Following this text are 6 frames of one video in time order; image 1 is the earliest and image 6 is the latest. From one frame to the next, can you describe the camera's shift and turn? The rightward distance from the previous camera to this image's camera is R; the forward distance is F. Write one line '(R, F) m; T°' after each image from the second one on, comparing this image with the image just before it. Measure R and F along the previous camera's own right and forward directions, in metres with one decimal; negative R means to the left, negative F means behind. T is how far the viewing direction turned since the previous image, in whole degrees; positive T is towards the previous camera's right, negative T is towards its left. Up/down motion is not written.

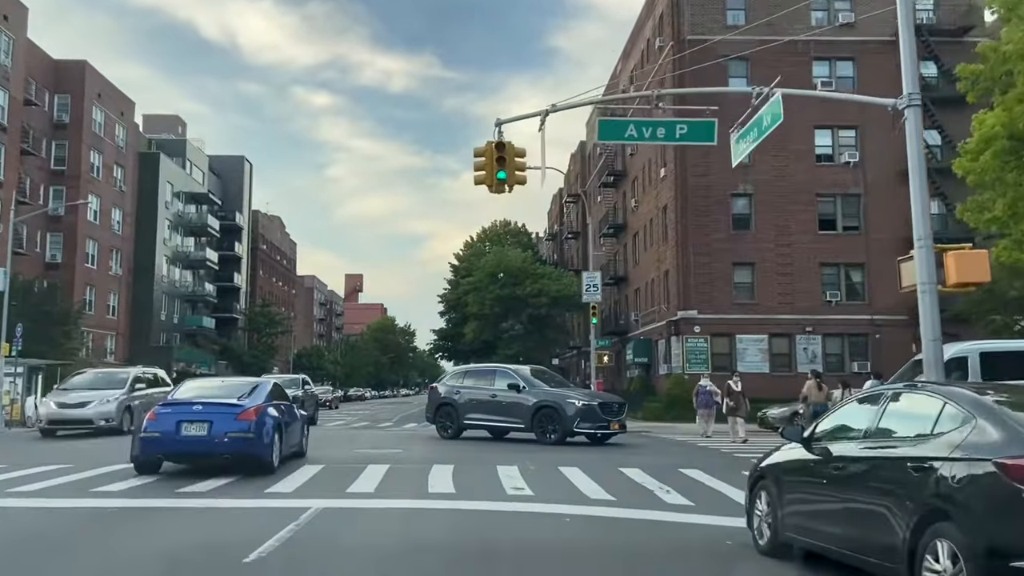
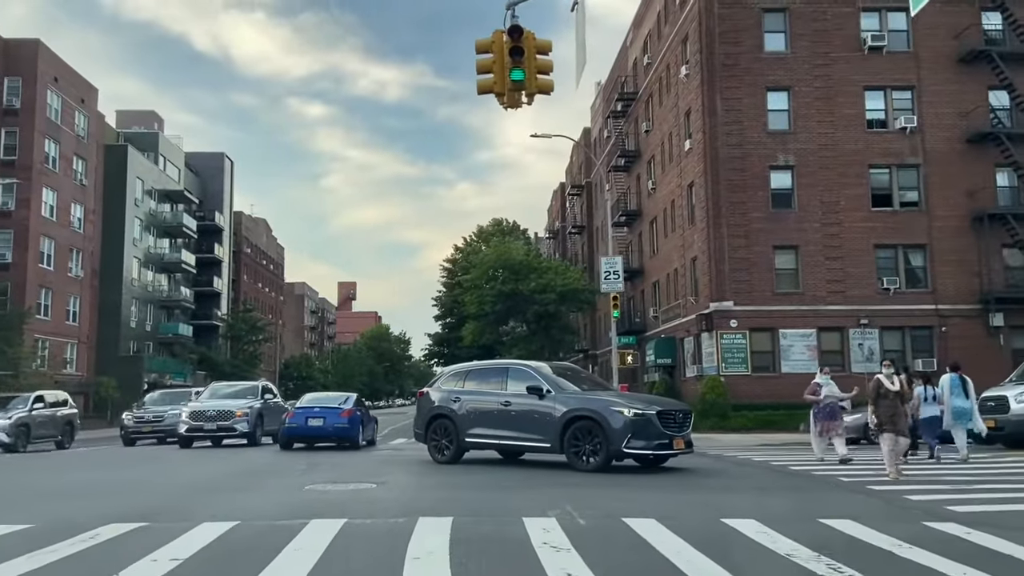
(-0.4, +5.6) m; 0°
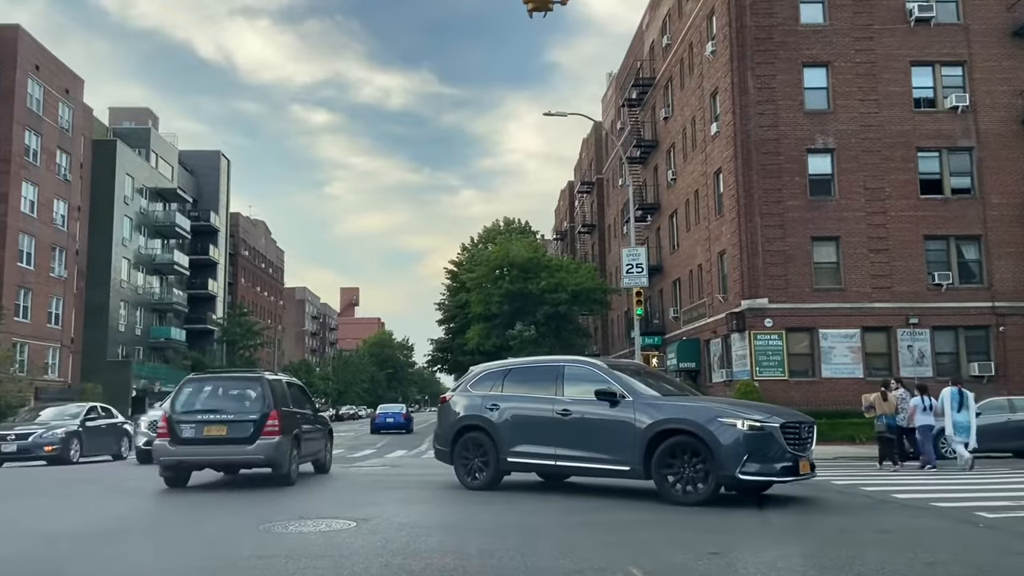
(-0.3, +3.2) m; 0°
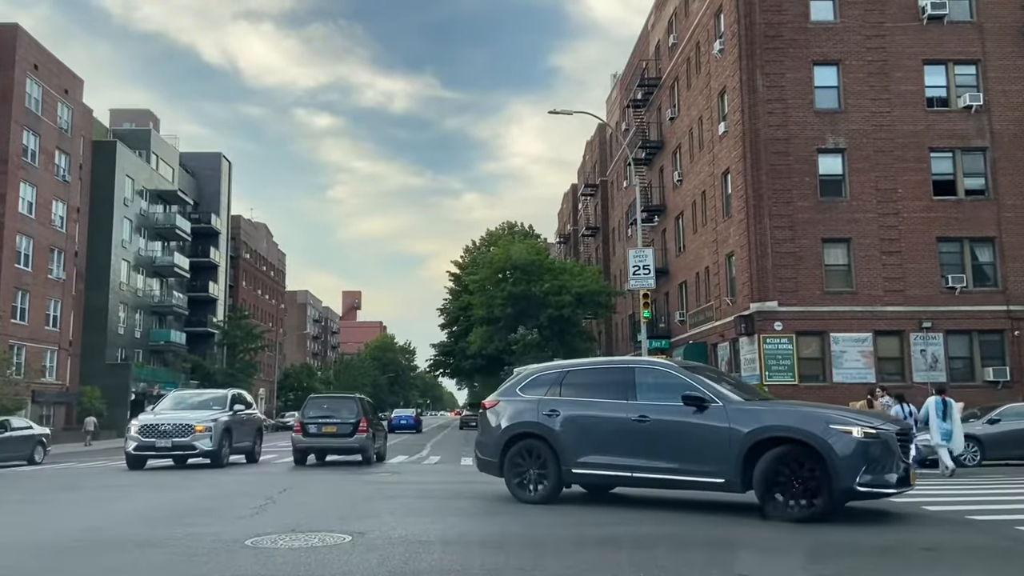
(-0.1, +0.6) m; 0°
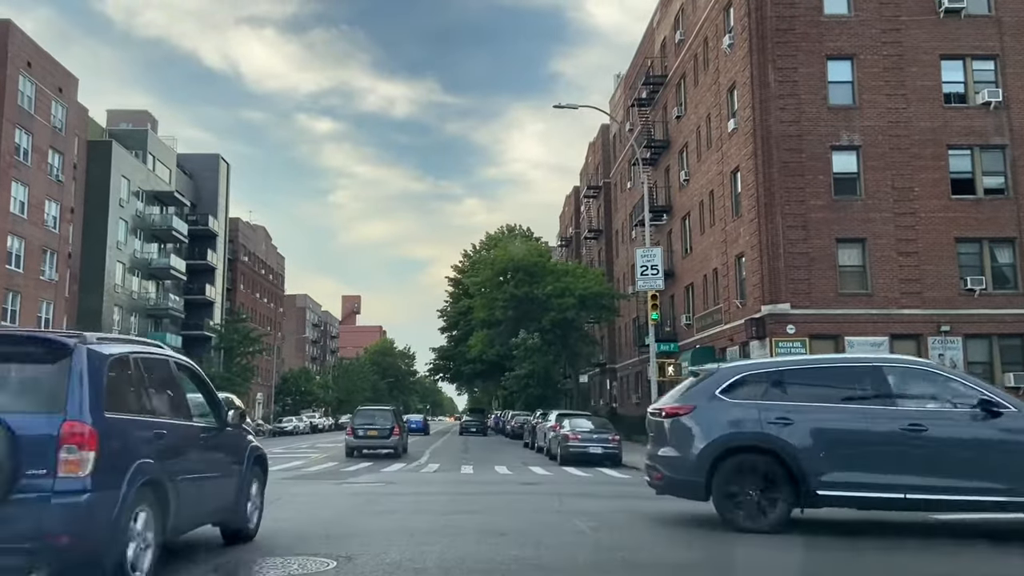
(-0.1, +1.1) m; 0°
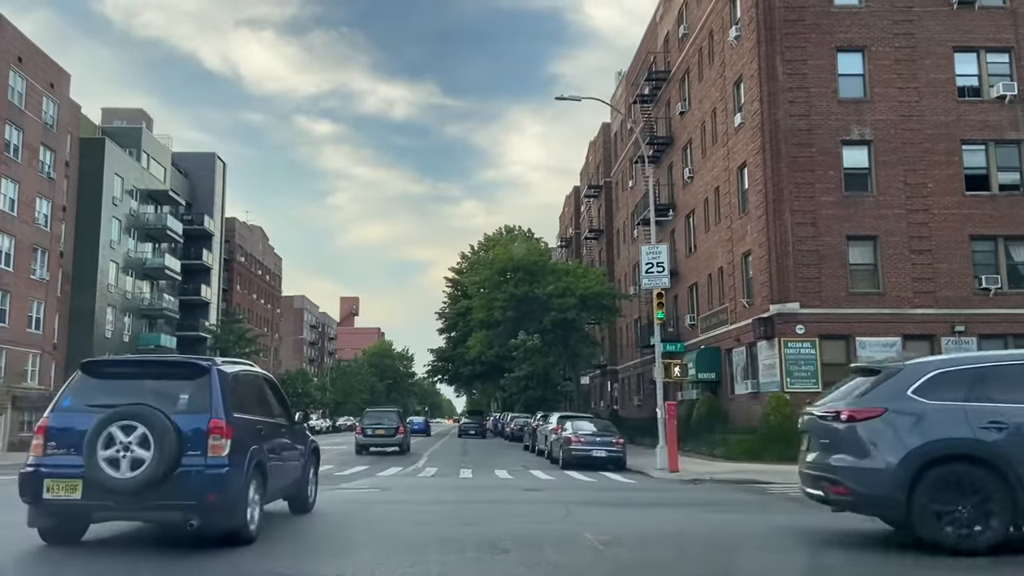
(-0.1, +0.9) m; 0°
